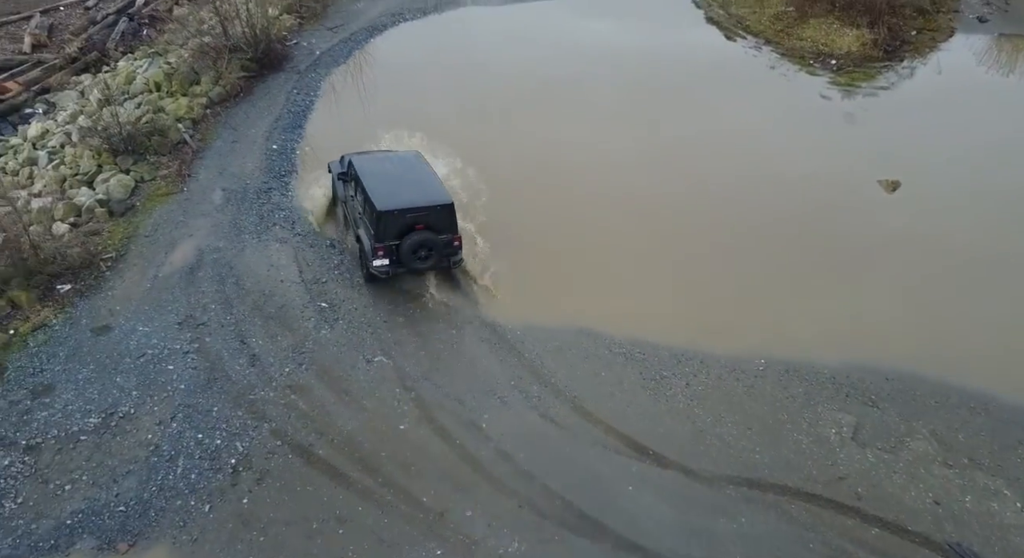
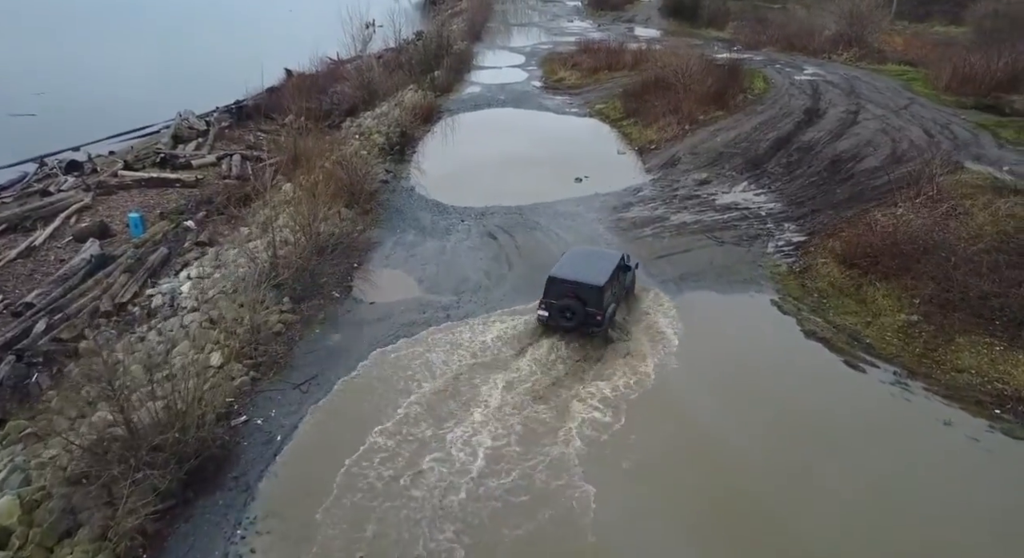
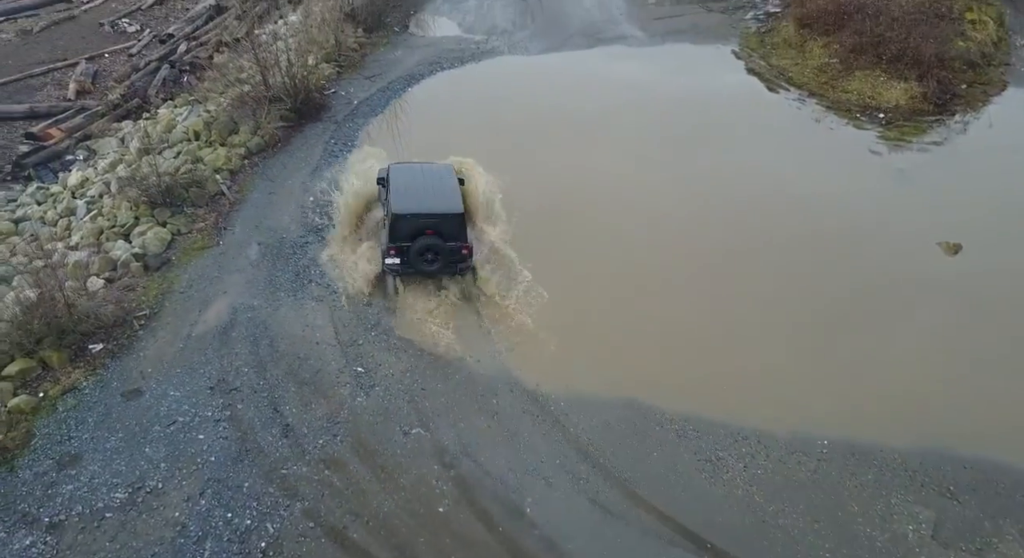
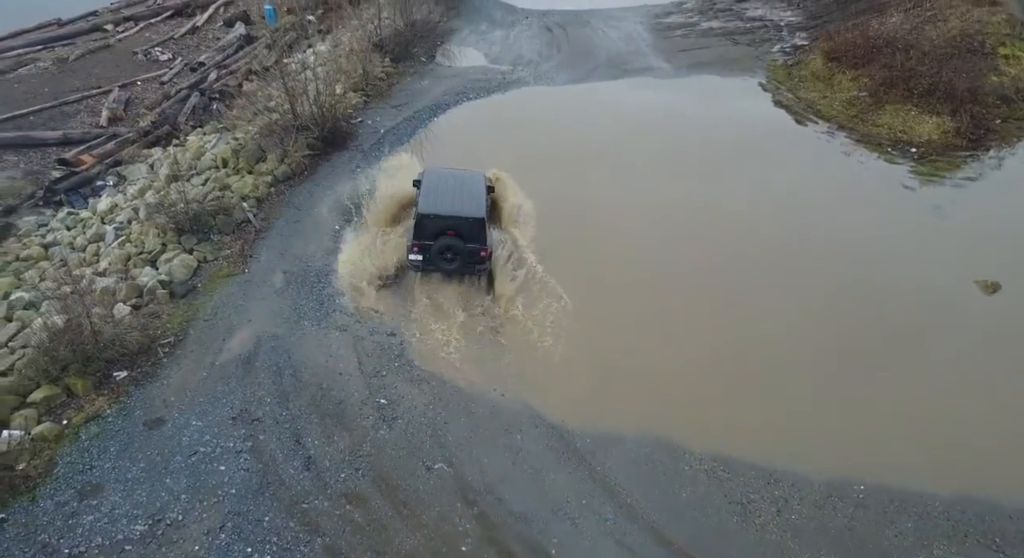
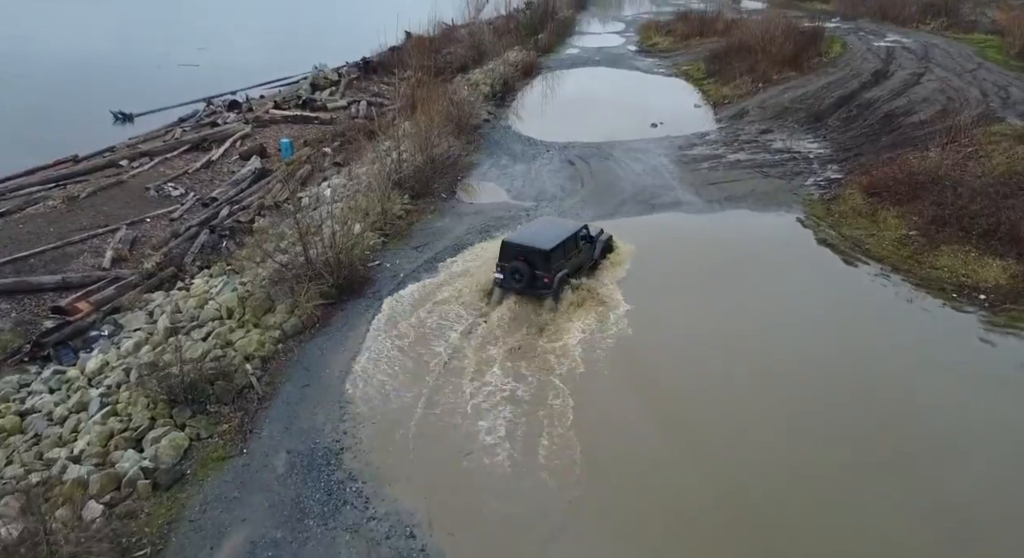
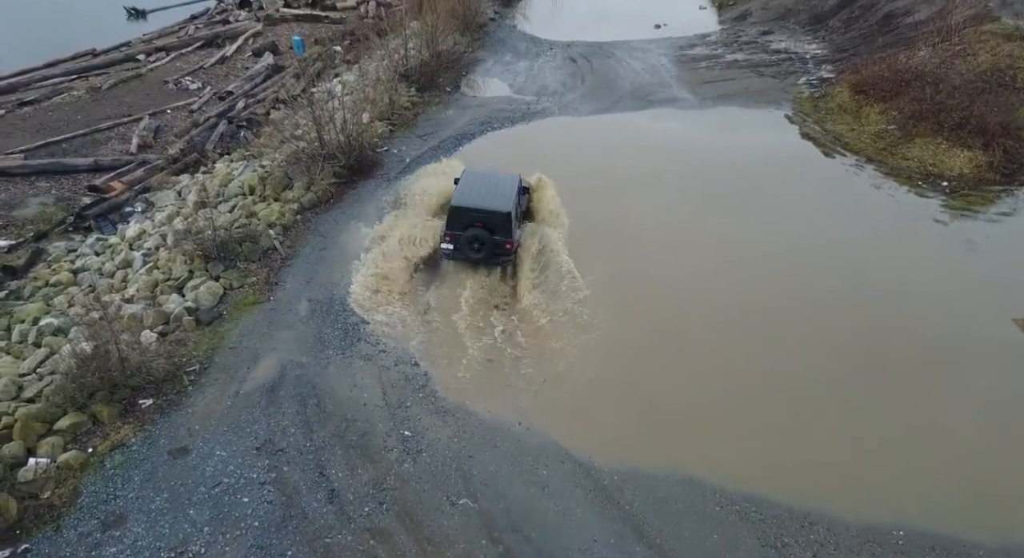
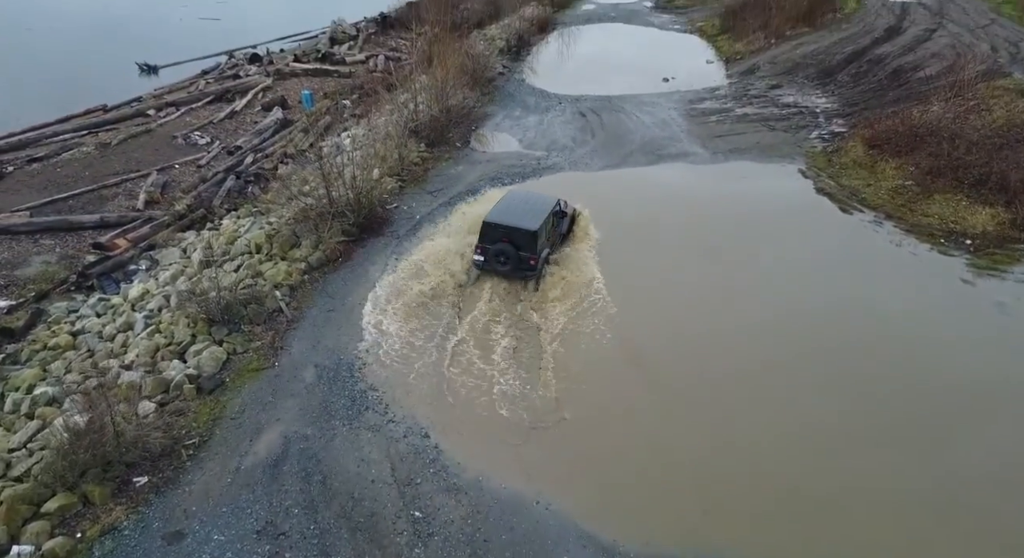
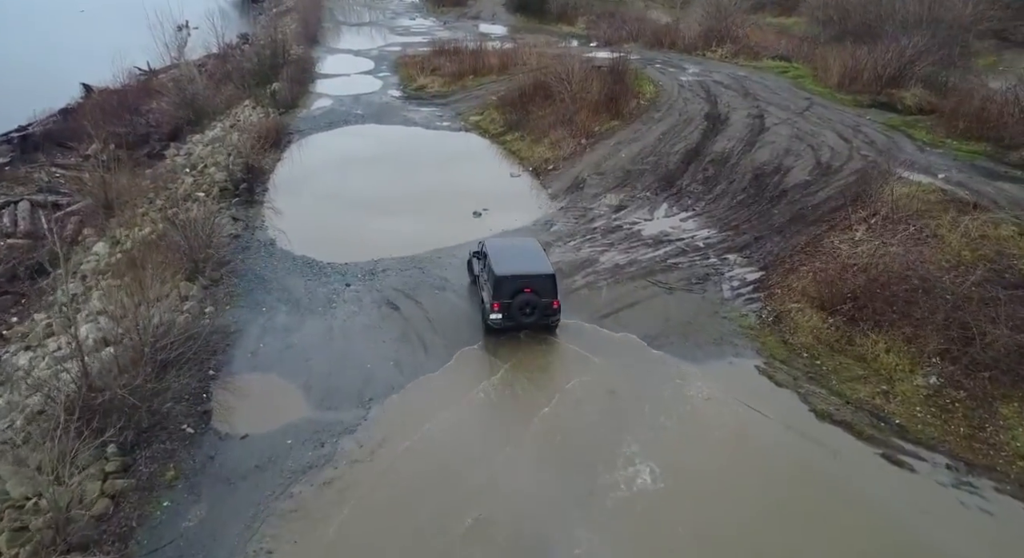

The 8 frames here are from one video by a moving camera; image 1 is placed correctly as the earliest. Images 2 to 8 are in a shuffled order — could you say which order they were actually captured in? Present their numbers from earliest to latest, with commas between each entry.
3, 4, 6, 7, 5, 2, 8
